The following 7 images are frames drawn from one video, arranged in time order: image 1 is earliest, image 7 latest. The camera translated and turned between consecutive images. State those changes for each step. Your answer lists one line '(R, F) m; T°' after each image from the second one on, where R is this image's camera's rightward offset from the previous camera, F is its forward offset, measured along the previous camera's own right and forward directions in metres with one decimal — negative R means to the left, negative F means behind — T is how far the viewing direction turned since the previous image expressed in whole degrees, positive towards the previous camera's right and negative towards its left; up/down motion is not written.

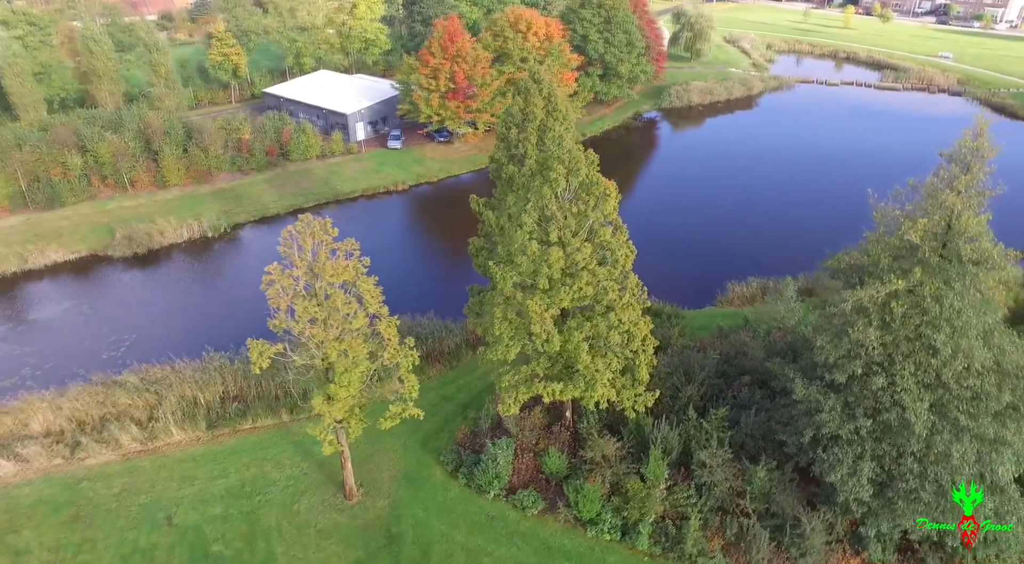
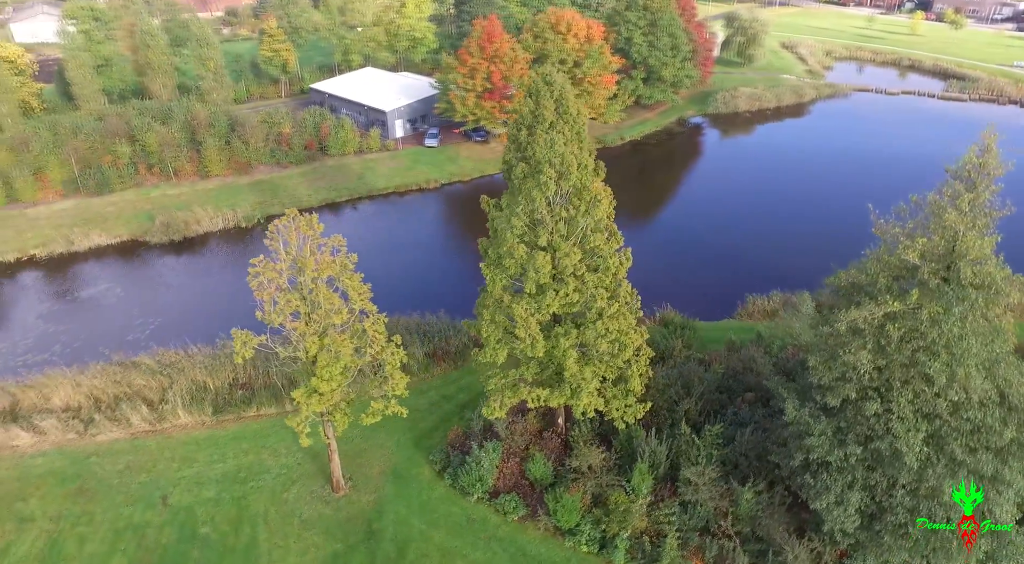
(+1.8, +0.2) m; -5°
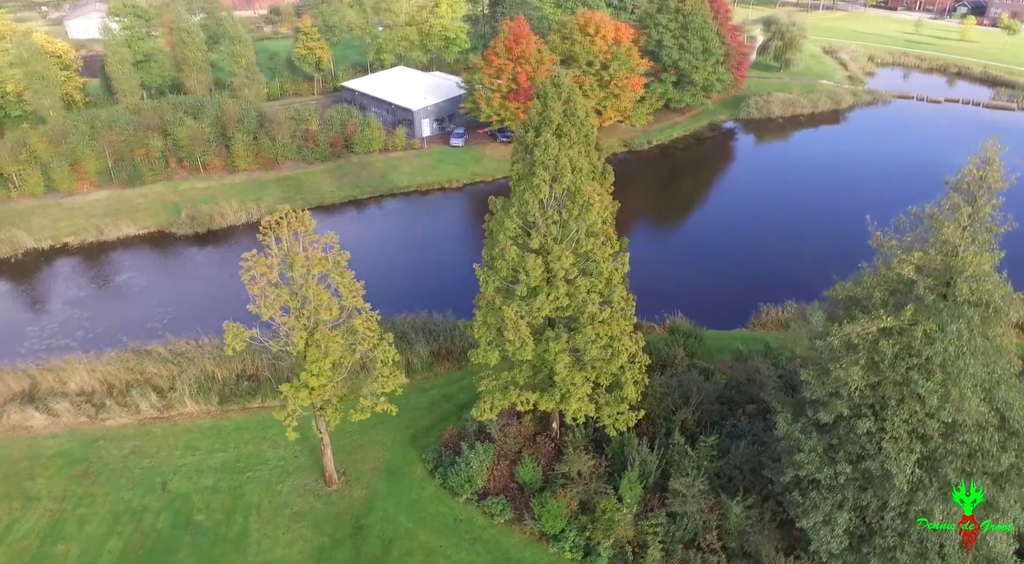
(+1.3, +0.1) m; -3°
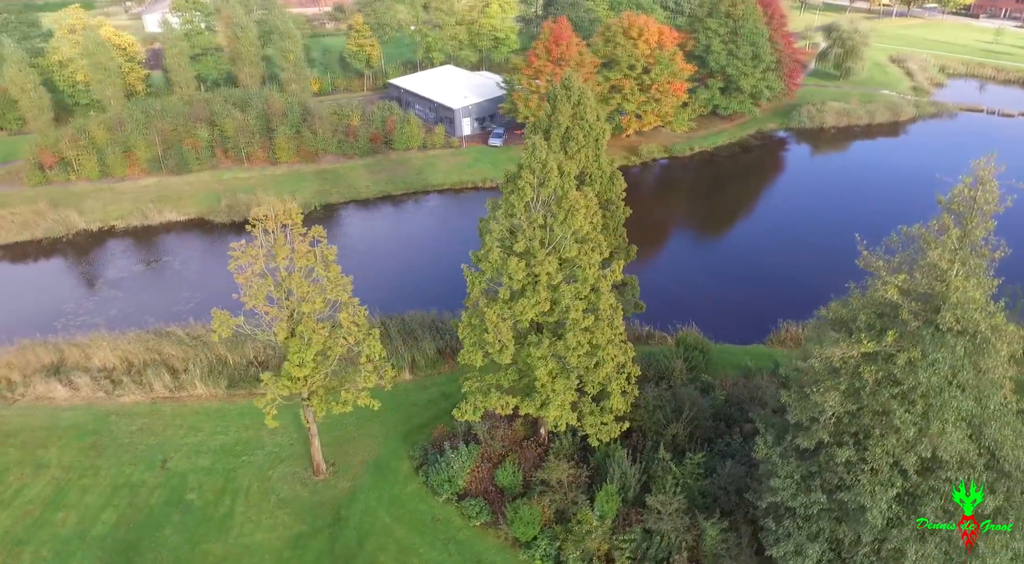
(+2.0, +0.2) m; -5°
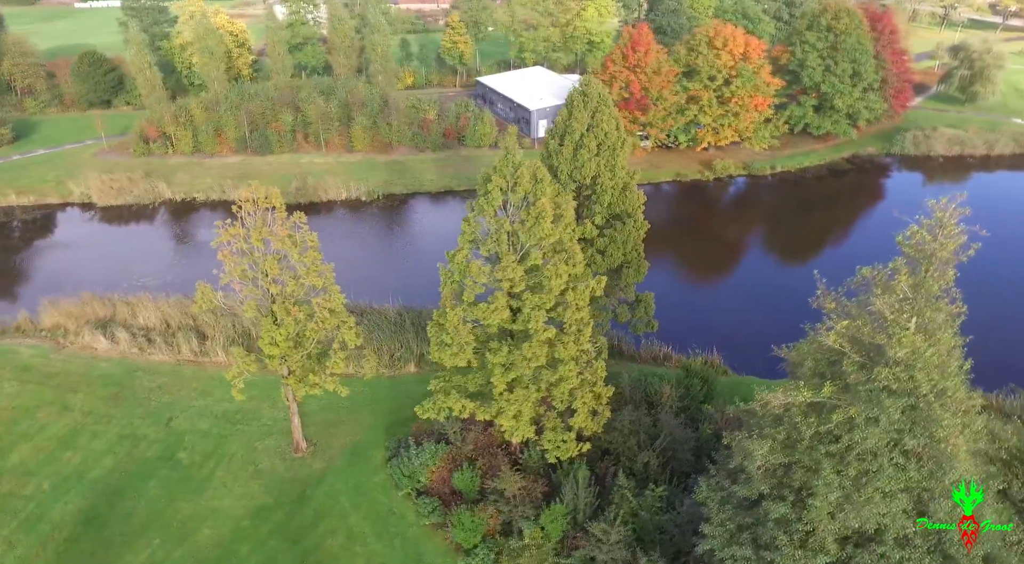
(+3.8, +0.6) m; -9°
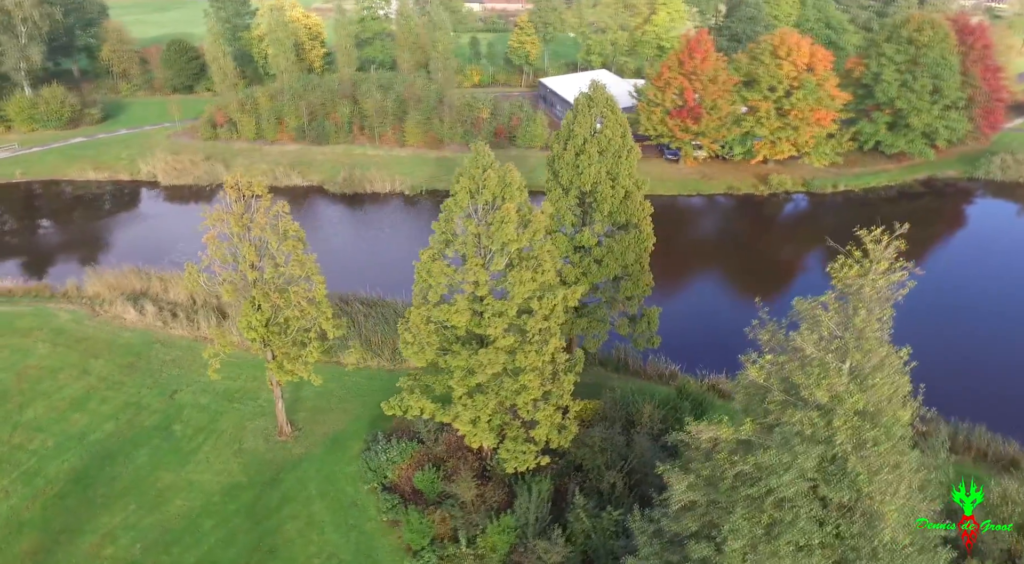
(+3.1, +0.5) m; -7°
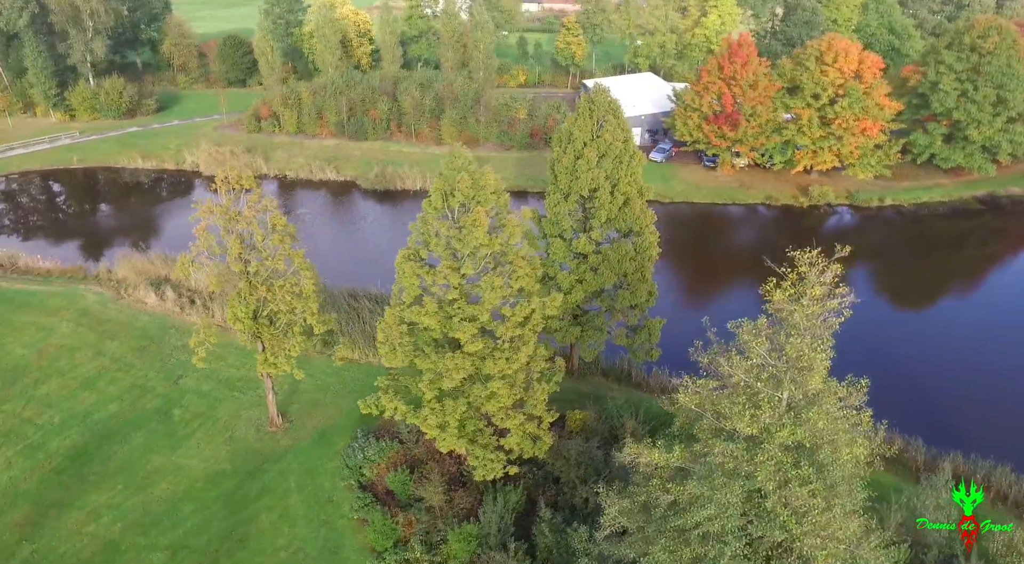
(+2.2, +0.5) m; -5°
